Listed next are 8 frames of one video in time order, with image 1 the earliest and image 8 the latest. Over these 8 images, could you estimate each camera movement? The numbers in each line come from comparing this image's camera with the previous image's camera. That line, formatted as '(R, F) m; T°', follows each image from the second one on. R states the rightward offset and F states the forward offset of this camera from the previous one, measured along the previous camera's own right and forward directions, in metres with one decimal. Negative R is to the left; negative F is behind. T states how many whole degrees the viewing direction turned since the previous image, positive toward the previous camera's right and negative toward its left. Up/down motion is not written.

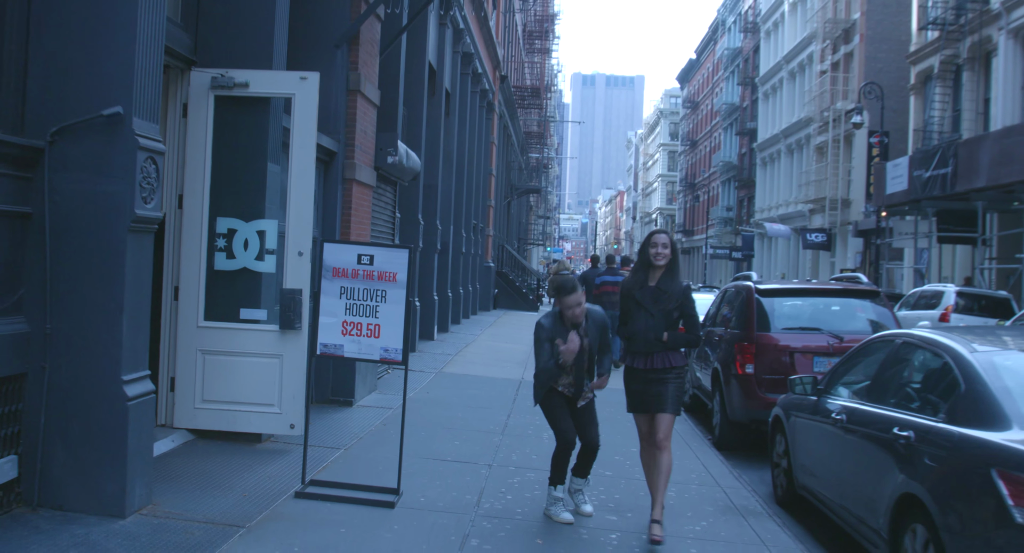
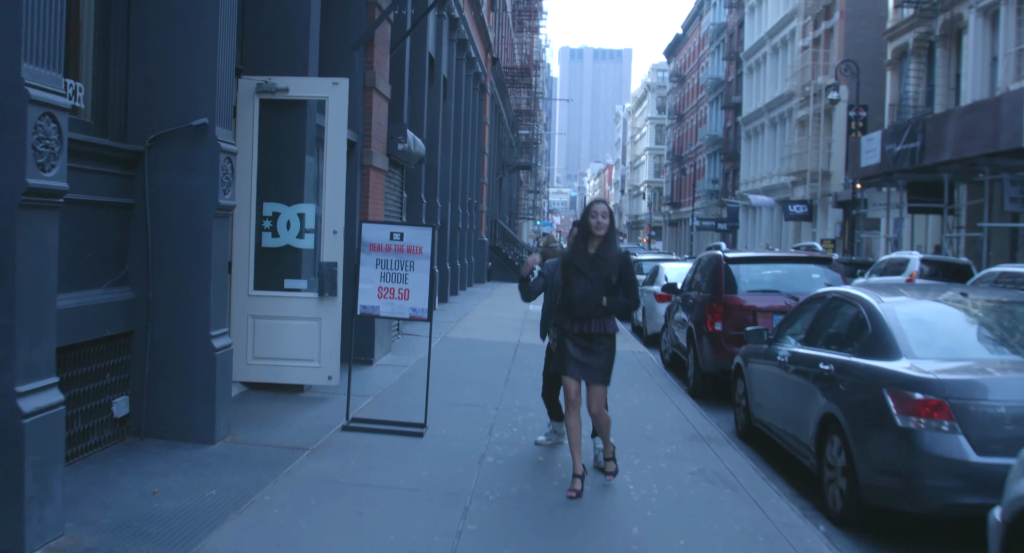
(-0.1, -1.4) m; 0°
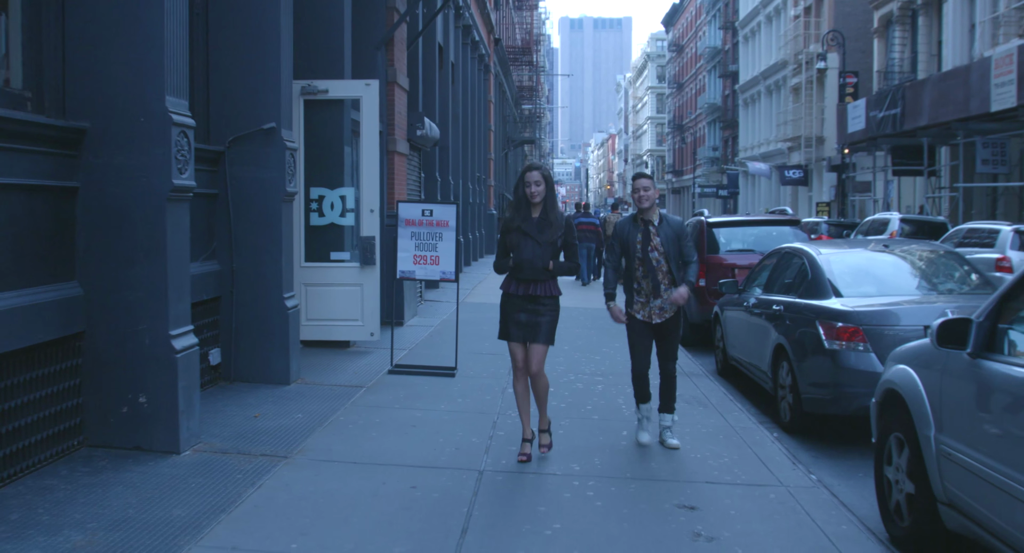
(0.0, -1.6) m; 0°
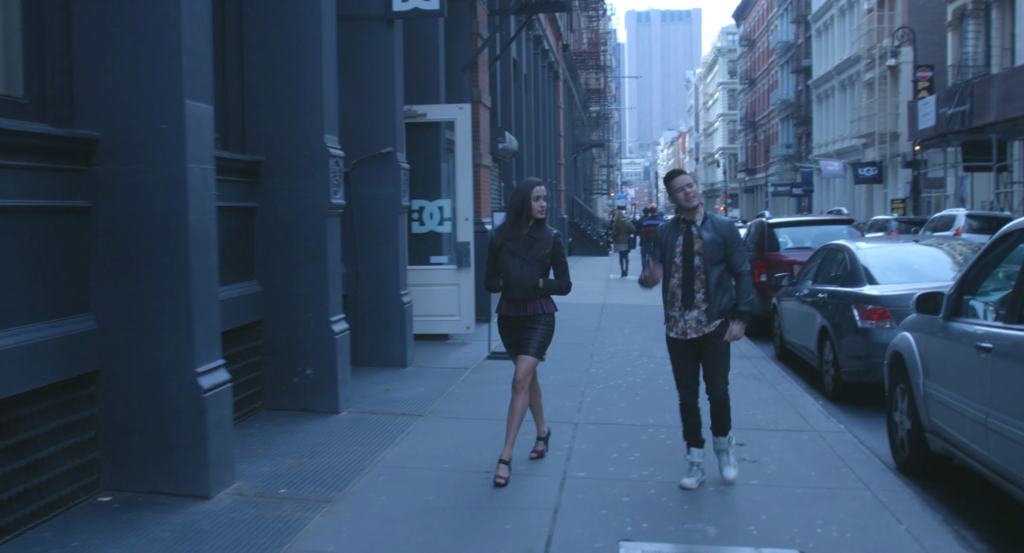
(-0.1, -1.5) m; -3°
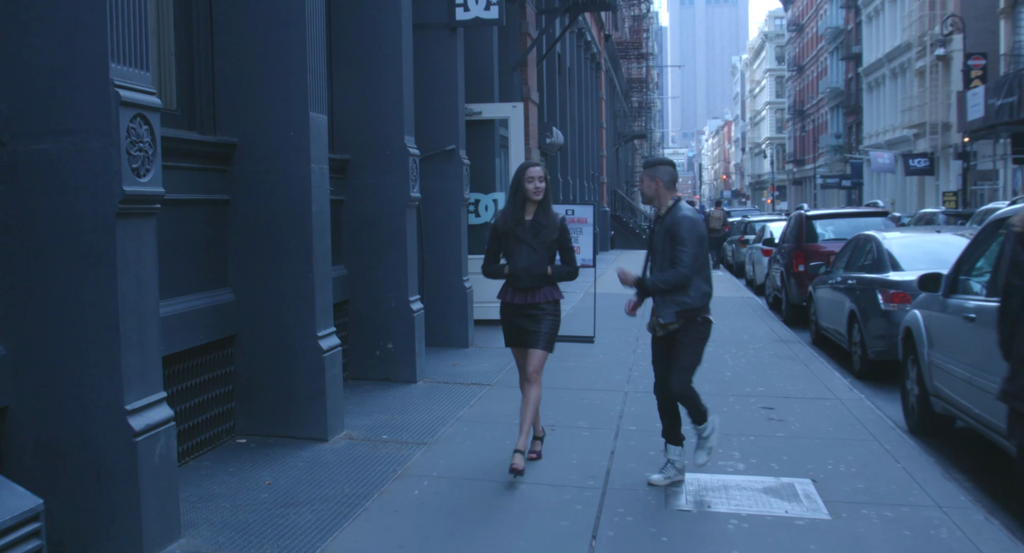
(-0.1, -1.0) m; -2°
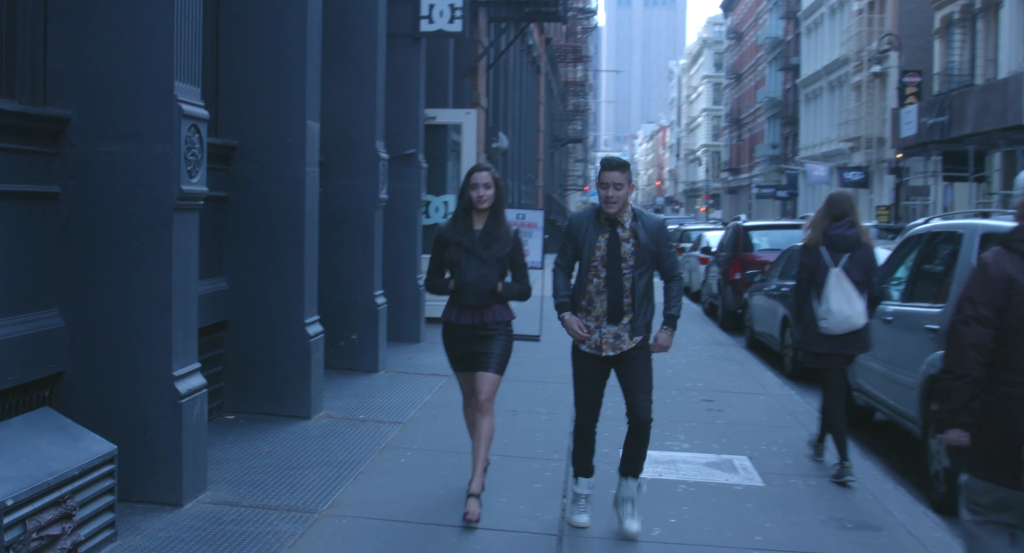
(-0.2, -0.6) m; +3°
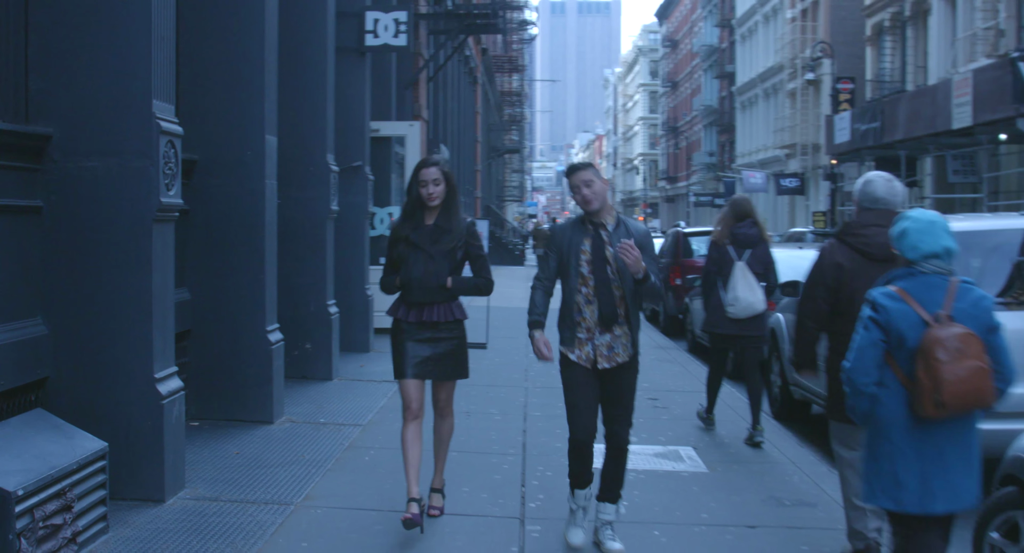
(-0.1, -0.3) m; +3°
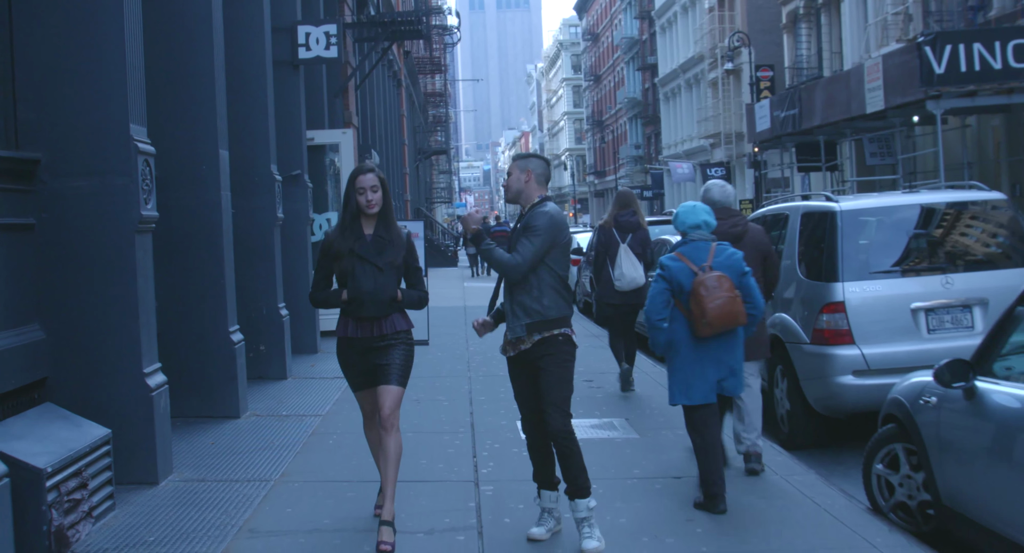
(-0.1, -0.6) m; +3°
